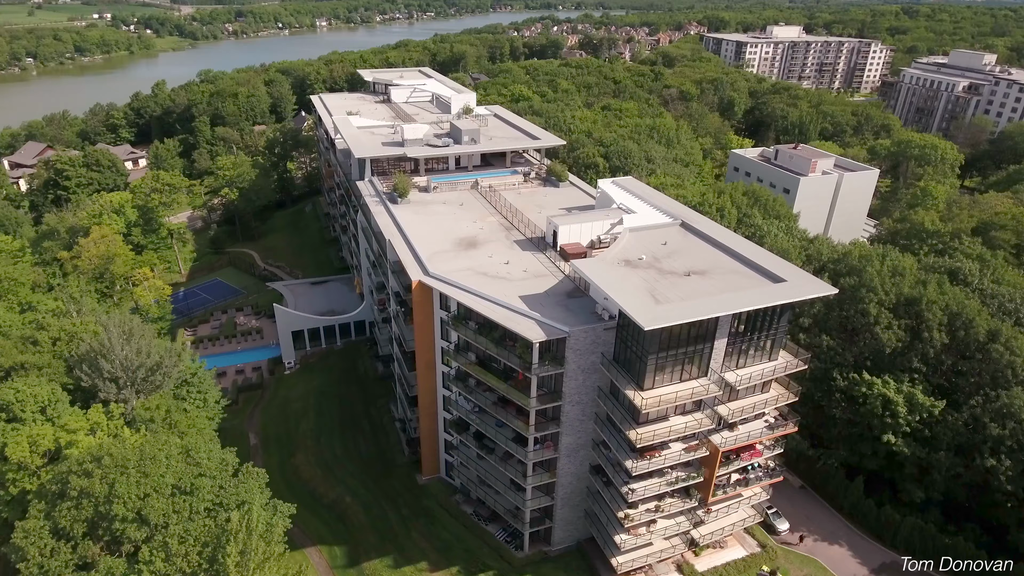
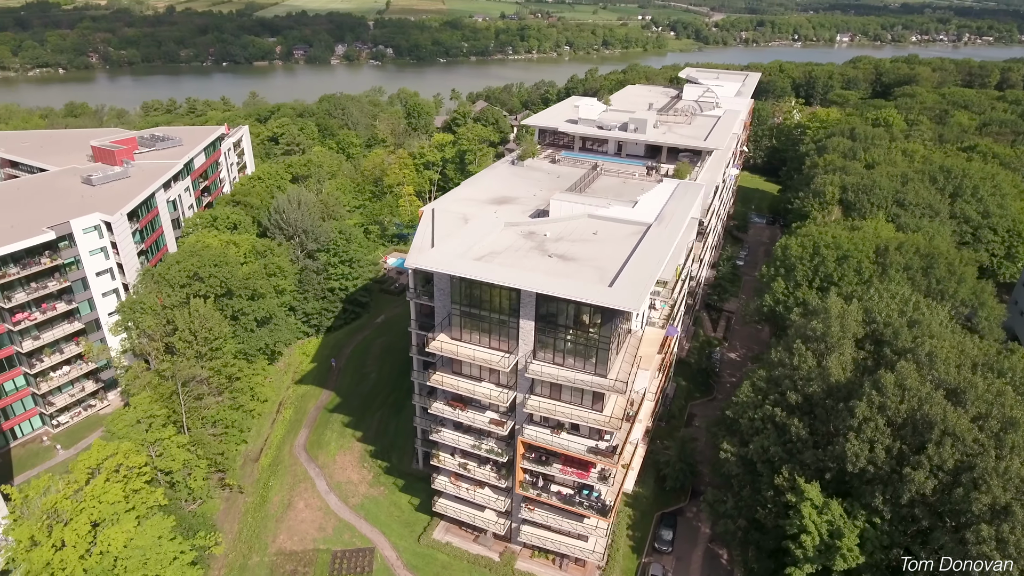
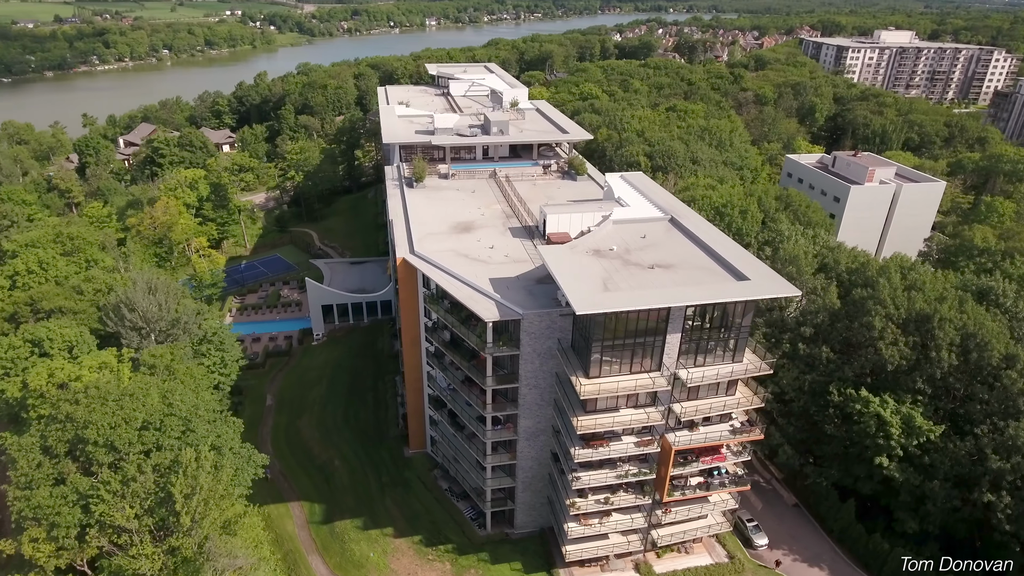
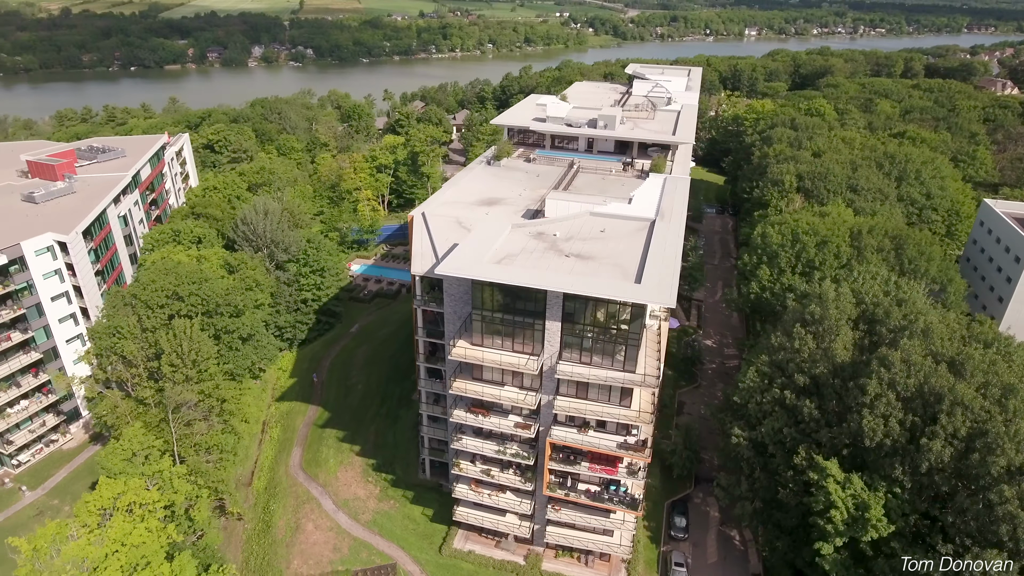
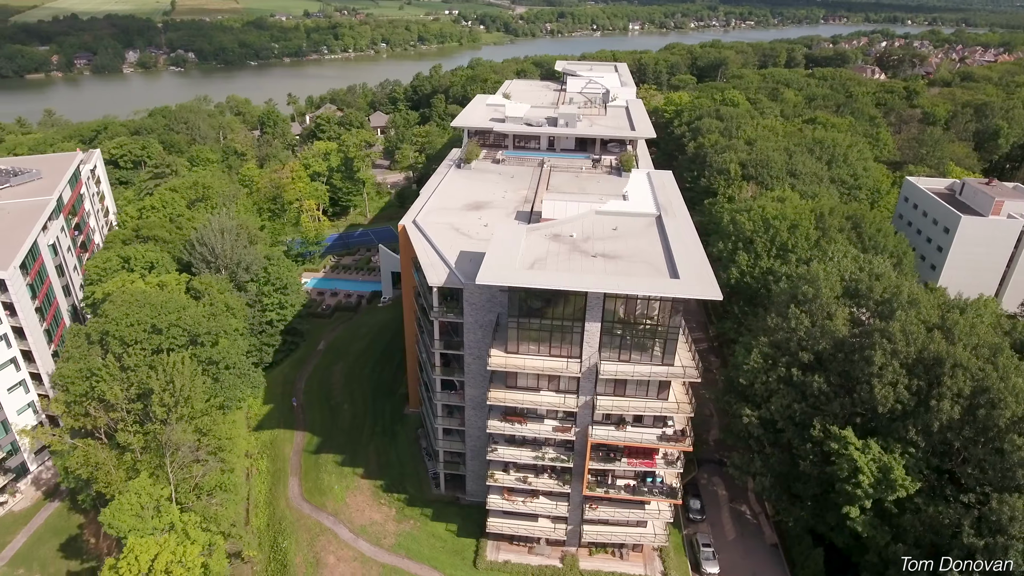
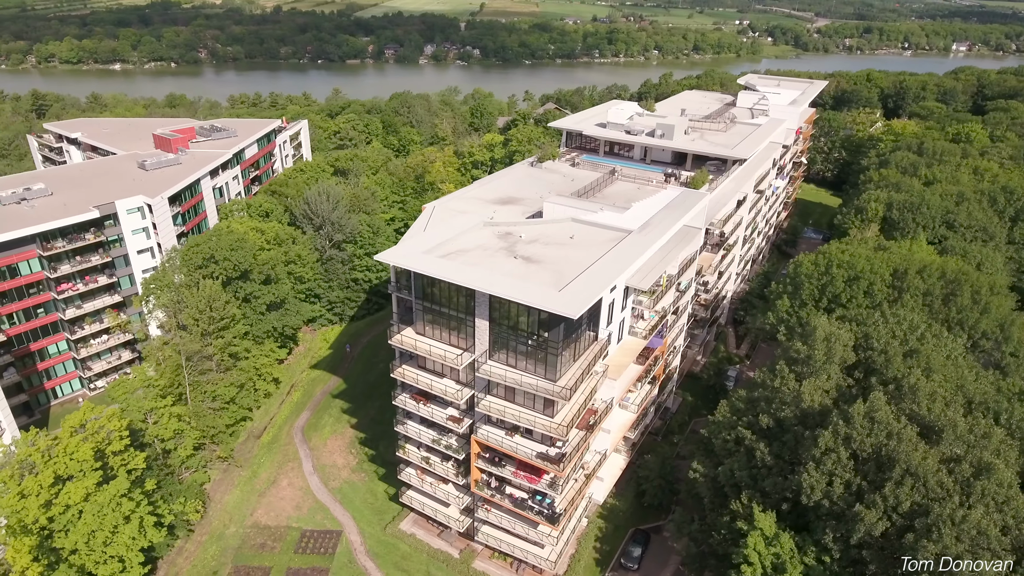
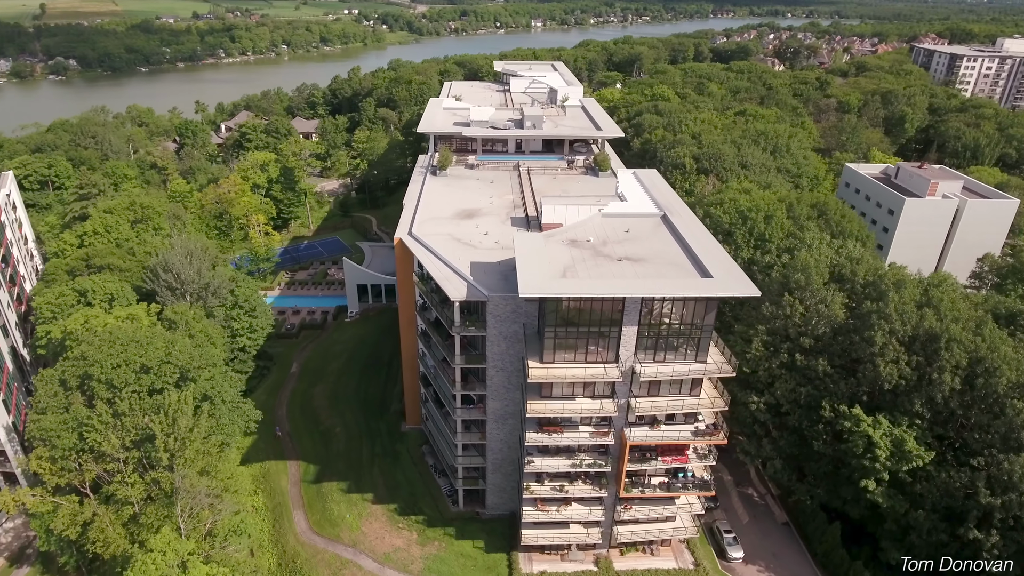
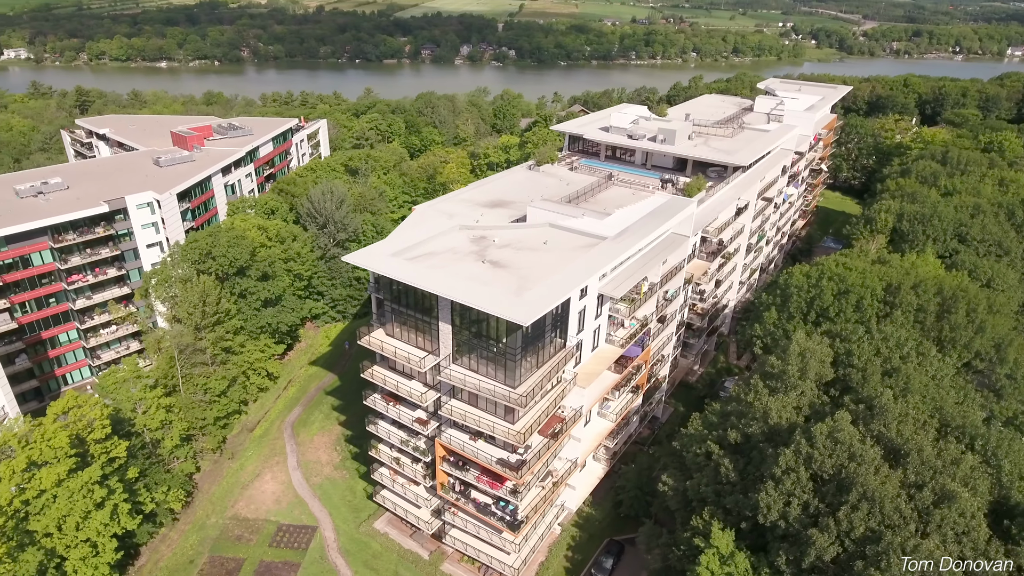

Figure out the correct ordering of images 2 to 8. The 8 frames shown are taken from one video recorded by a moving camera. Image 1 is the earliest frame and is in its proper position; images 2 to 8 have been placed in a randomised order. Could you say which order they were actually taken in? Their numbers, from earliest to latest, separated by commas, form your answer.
3, 7, 5, 4, 2, 6, 8
